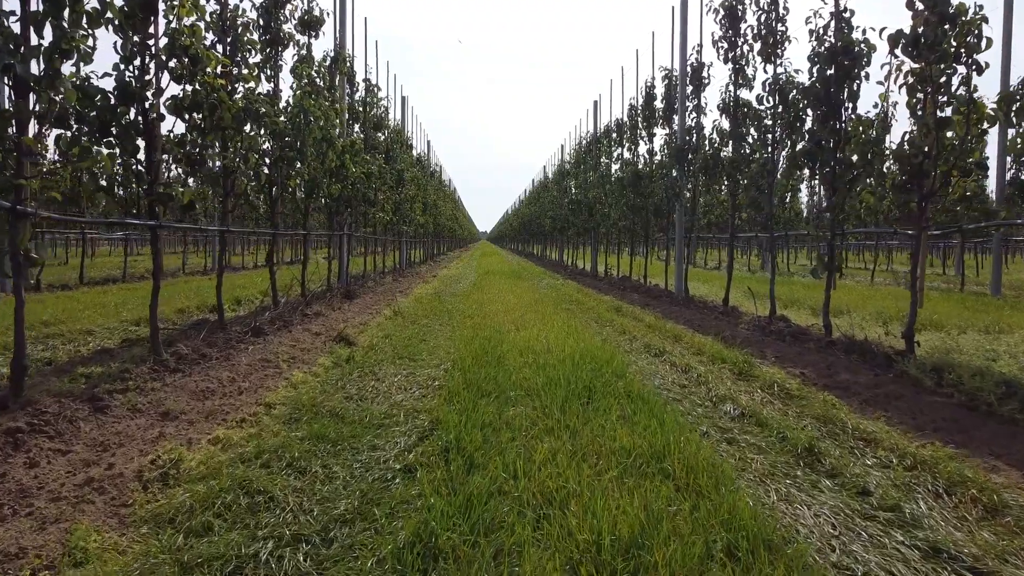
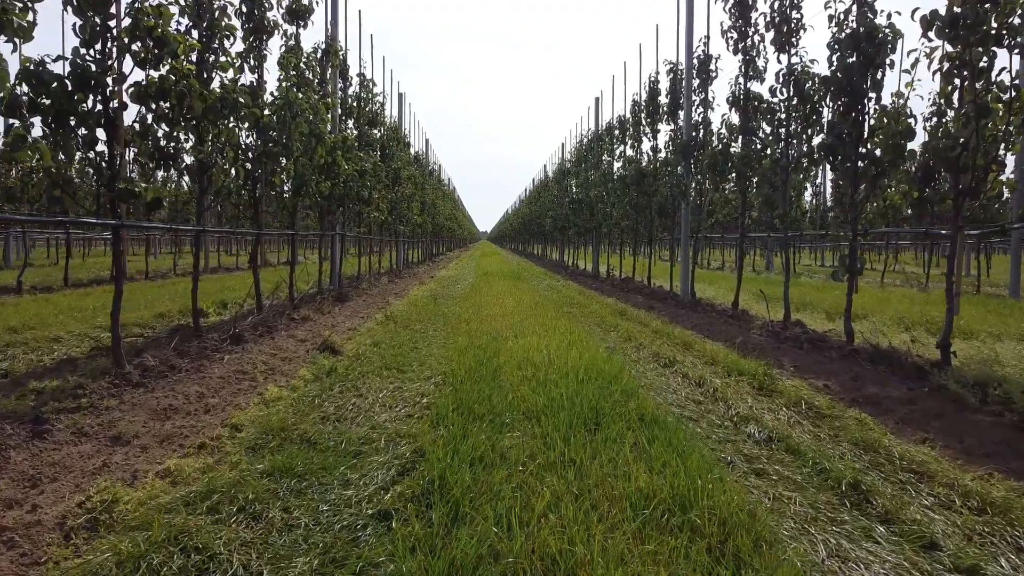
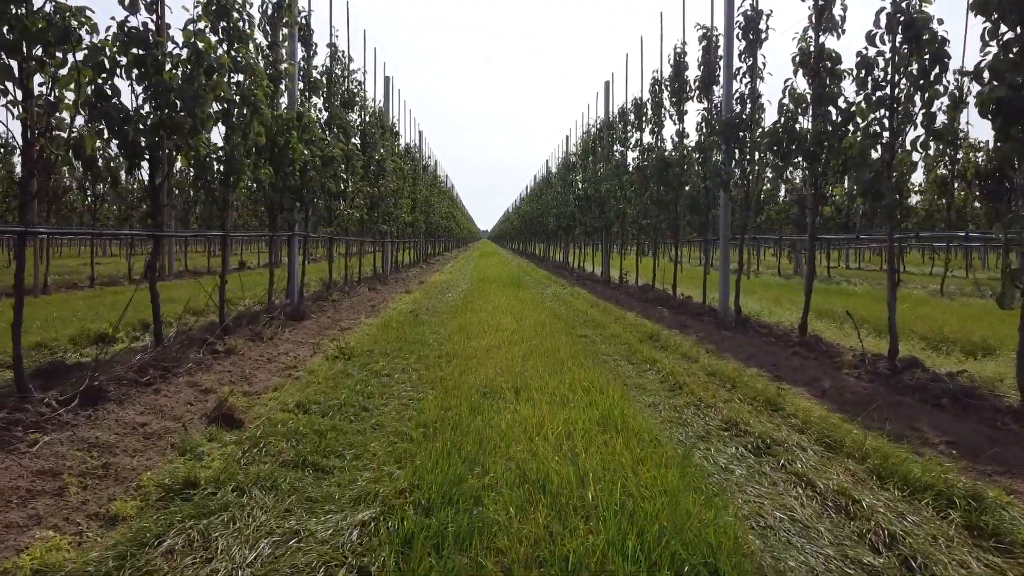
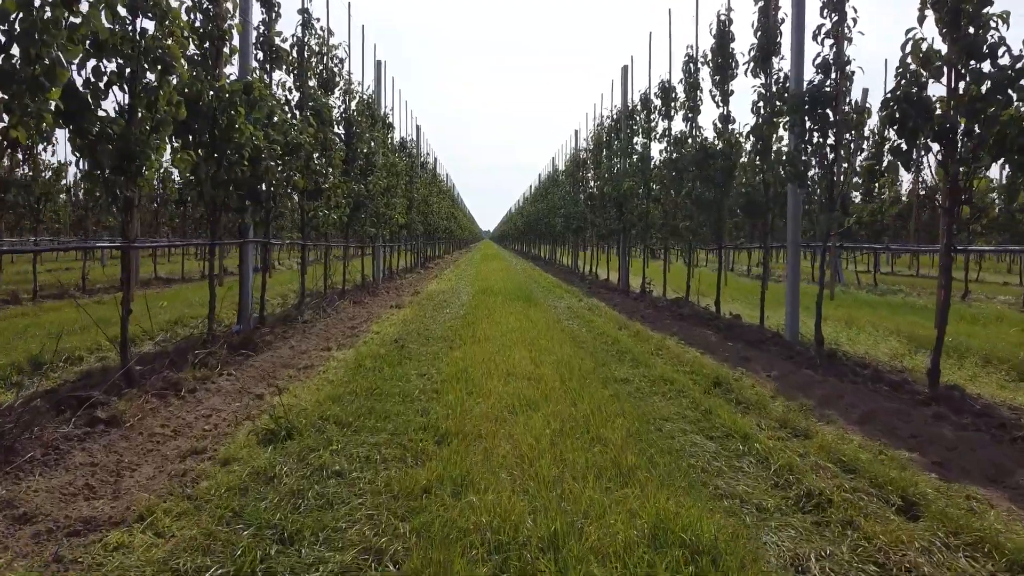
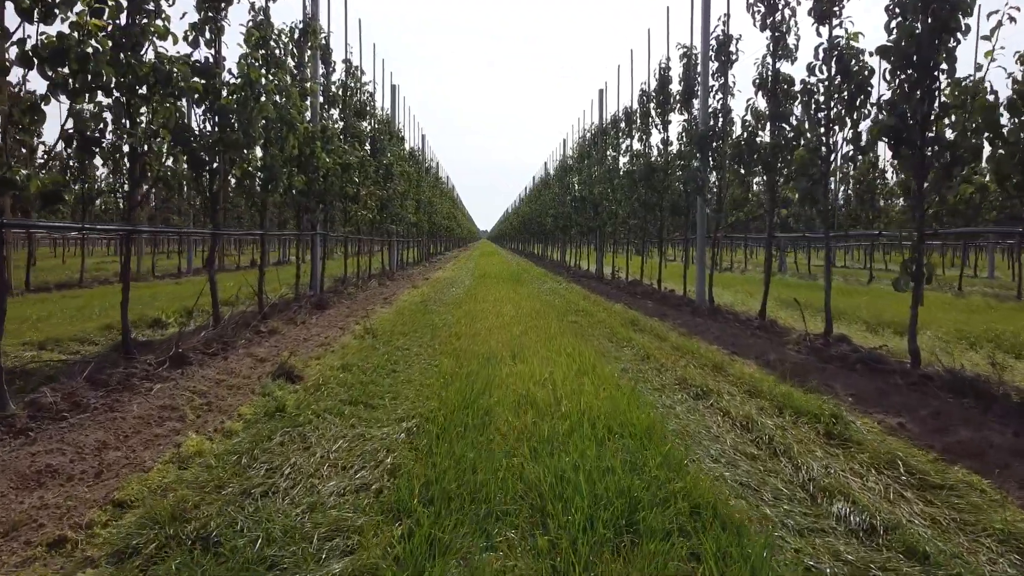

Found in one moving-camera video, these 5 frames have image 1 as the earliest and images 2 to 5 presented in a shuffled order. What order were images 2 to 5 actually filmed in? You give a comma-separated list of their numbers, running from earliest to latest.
2, 5, 3, 4
